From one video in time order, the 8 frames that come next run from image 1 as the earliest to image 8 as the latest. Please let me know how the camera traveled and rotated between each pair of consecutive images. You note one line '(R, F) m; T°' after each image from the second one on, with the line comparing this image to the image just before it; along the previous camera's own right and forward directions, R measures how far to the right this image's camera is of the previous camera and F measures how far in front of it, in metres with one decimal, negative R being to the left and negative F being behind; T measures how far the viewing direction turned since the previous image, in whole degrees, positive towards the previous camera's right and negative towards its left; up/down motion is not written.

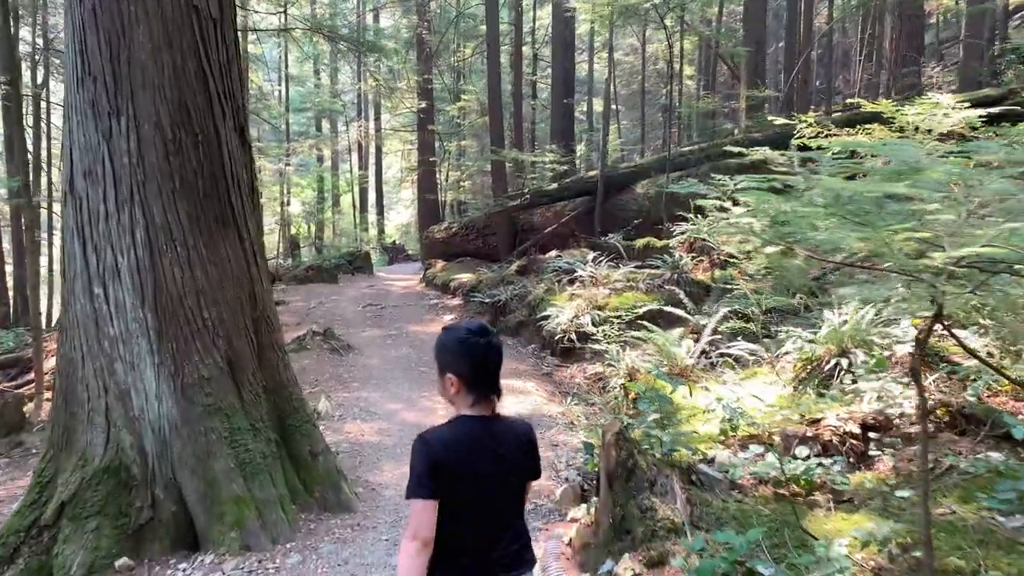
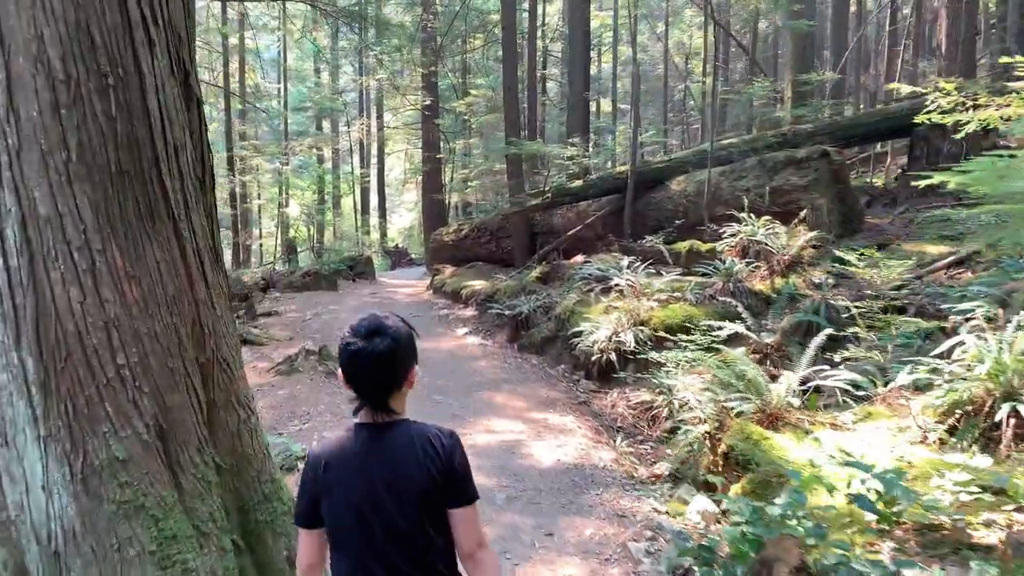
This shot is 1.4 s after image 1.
(-0.3, +1.5) m; 0°
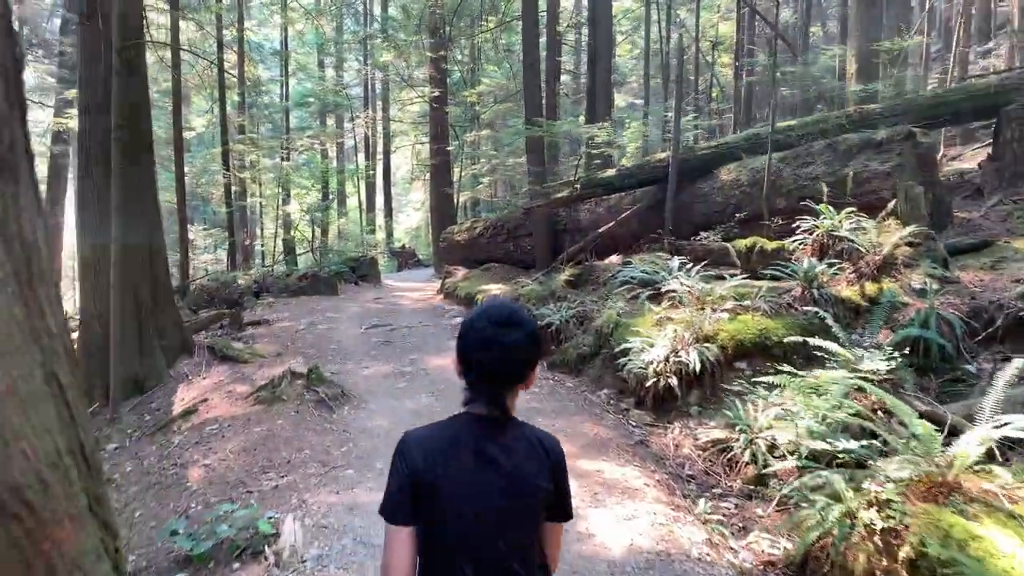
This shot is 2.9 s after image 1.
(-0.2, +1.6) m; 0°
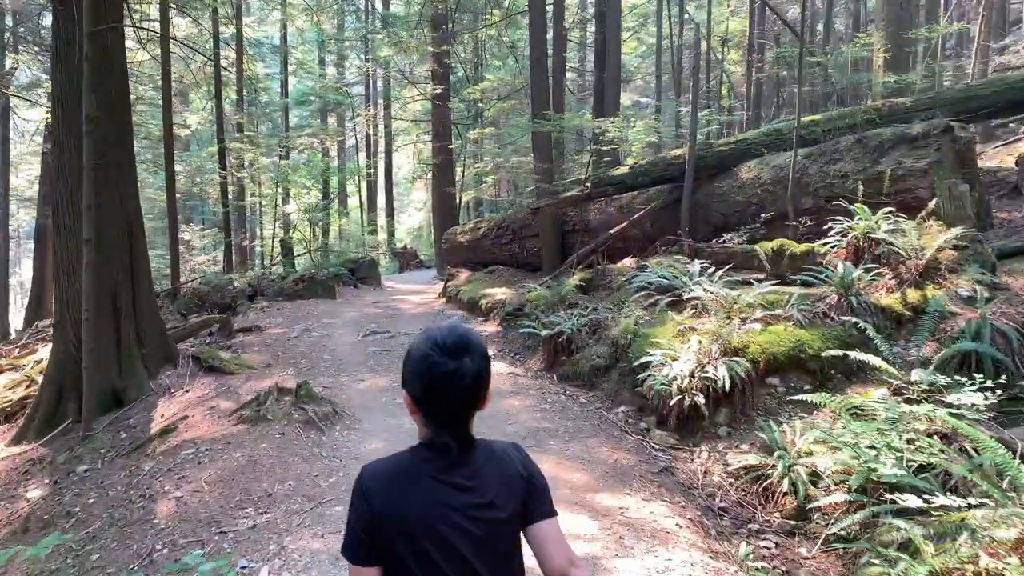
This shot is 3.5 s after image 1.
(-0.1, +0.6) m; 0°
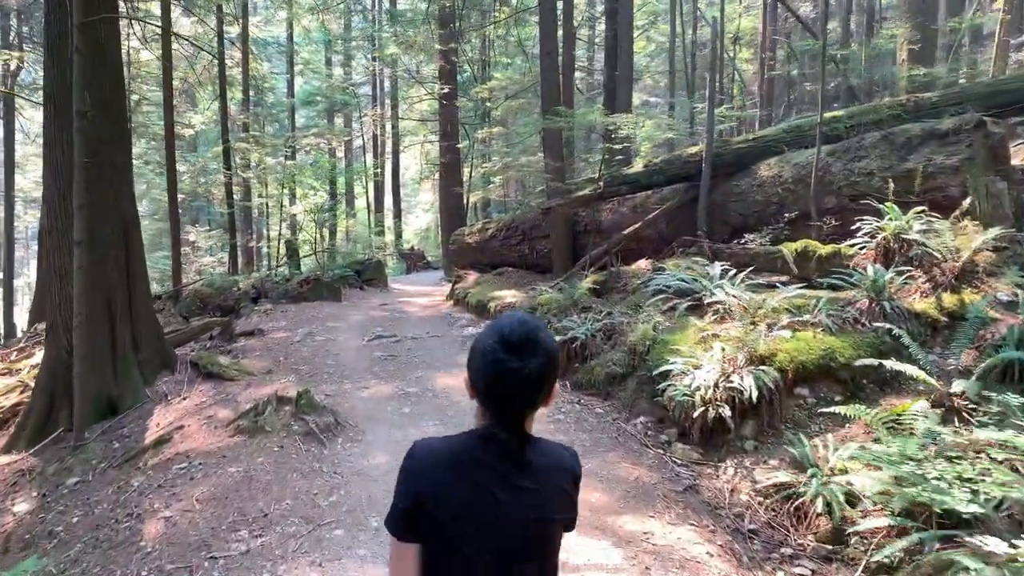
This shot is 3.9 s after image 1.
(0.0, +0.4) m; -1°
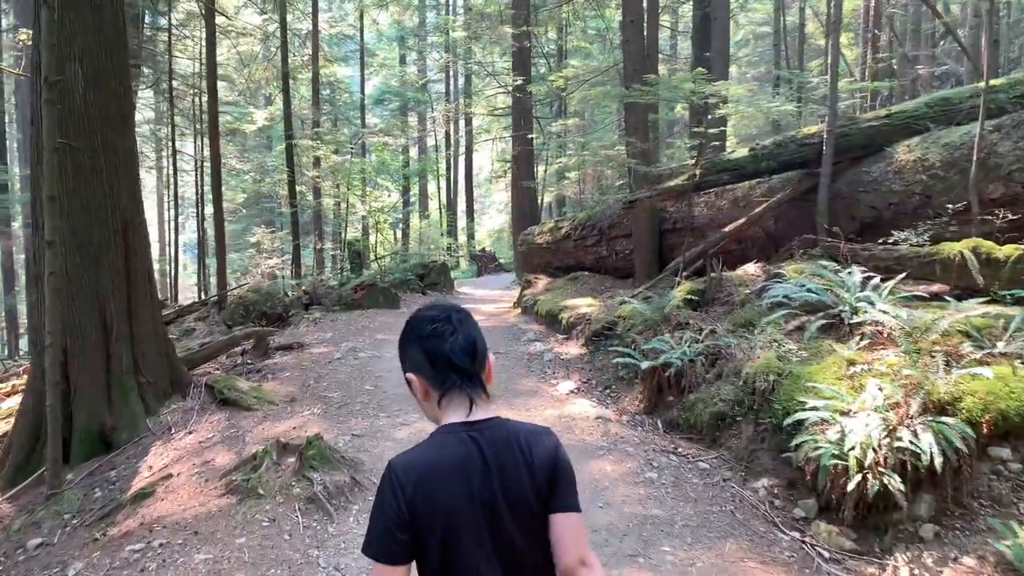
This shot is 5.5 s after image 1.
(0.0, +1.6) m; -5°
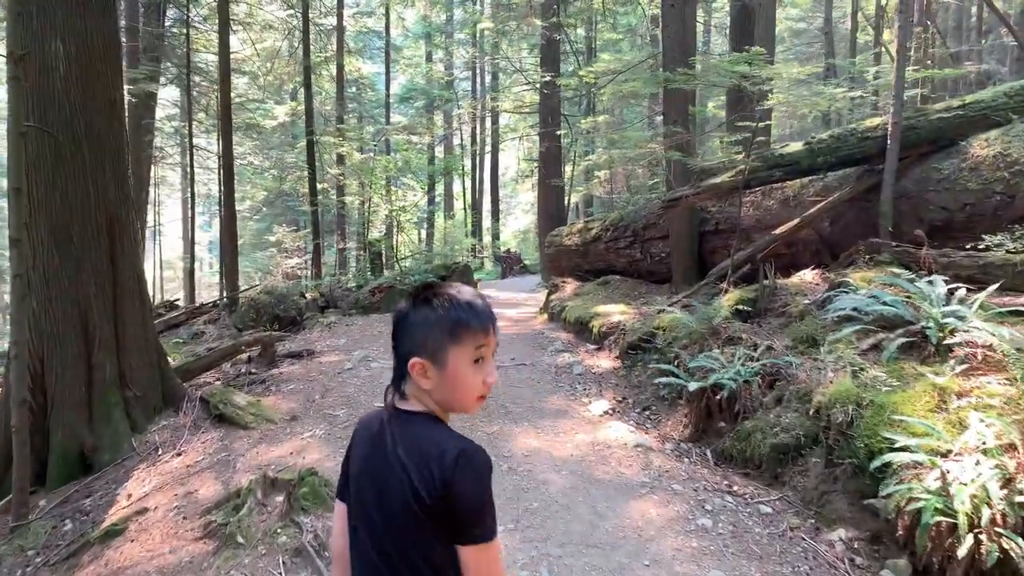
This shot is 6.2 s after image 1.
(0.0, +0.7) m; -2°
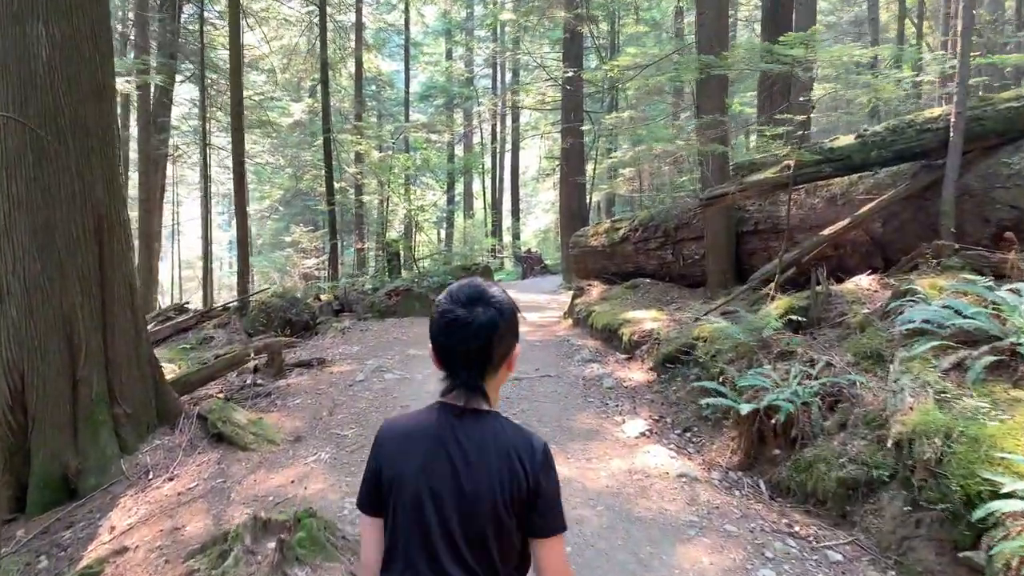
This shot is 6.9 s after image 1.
(0.0, +0.6) m; -1°
